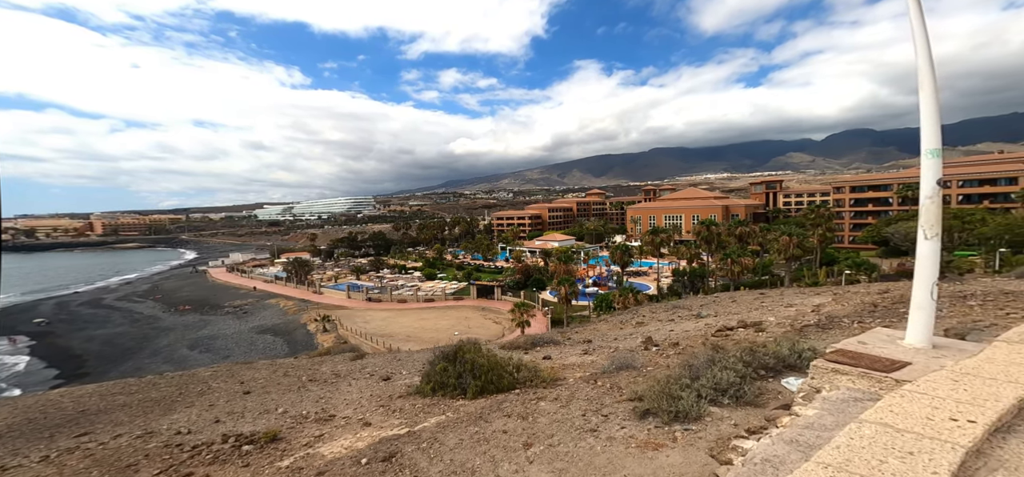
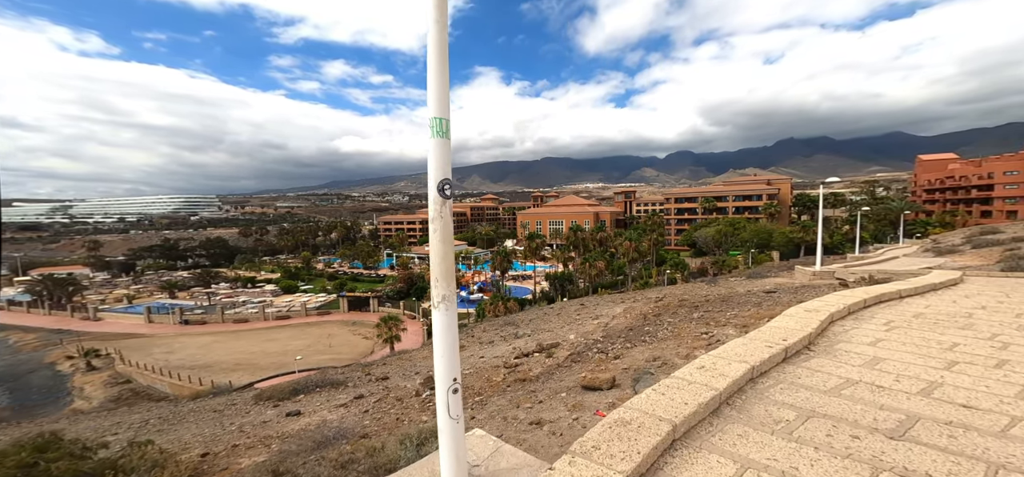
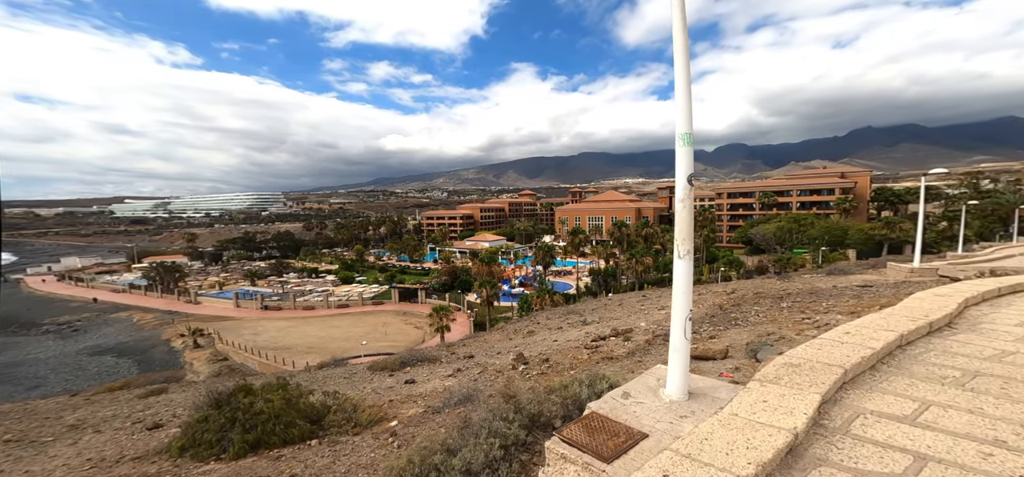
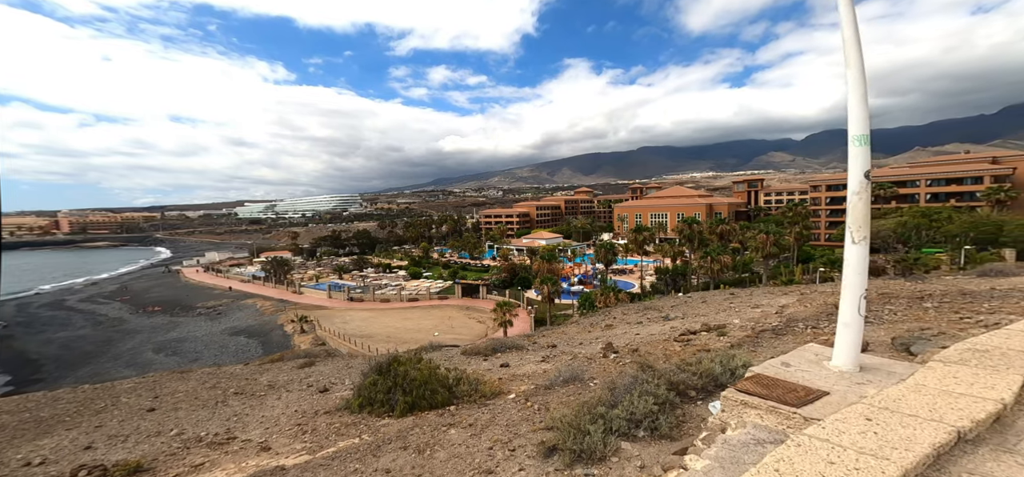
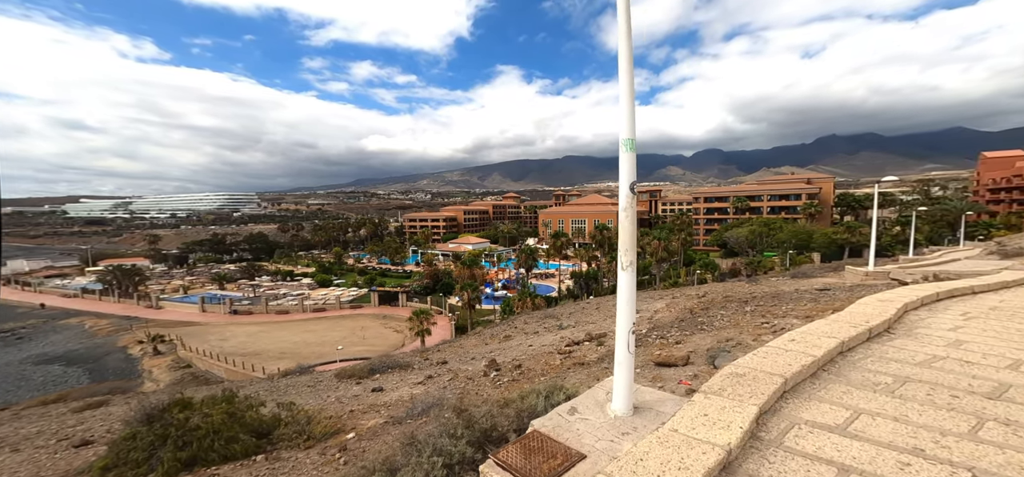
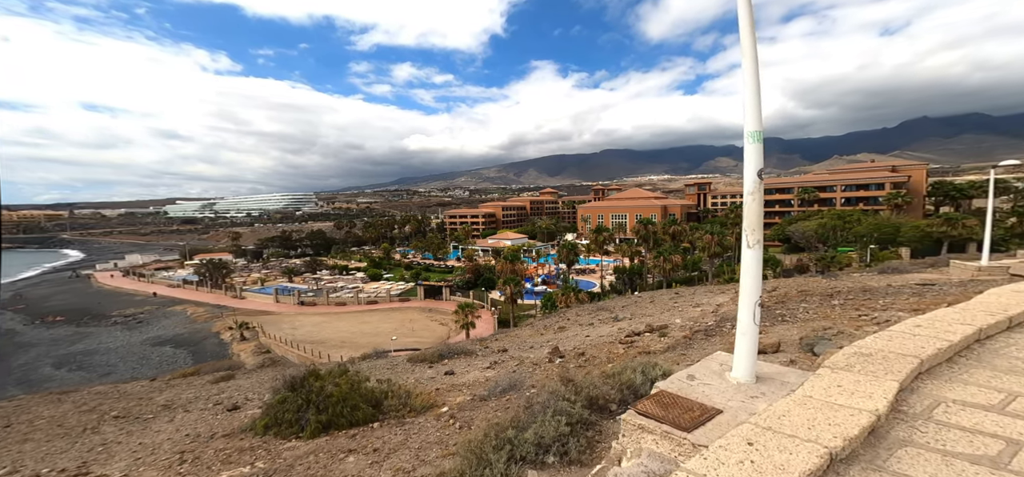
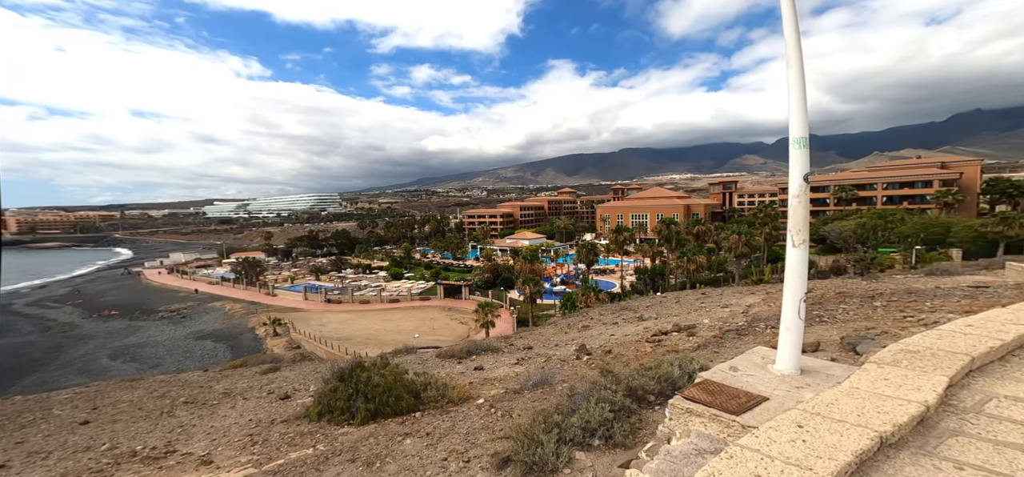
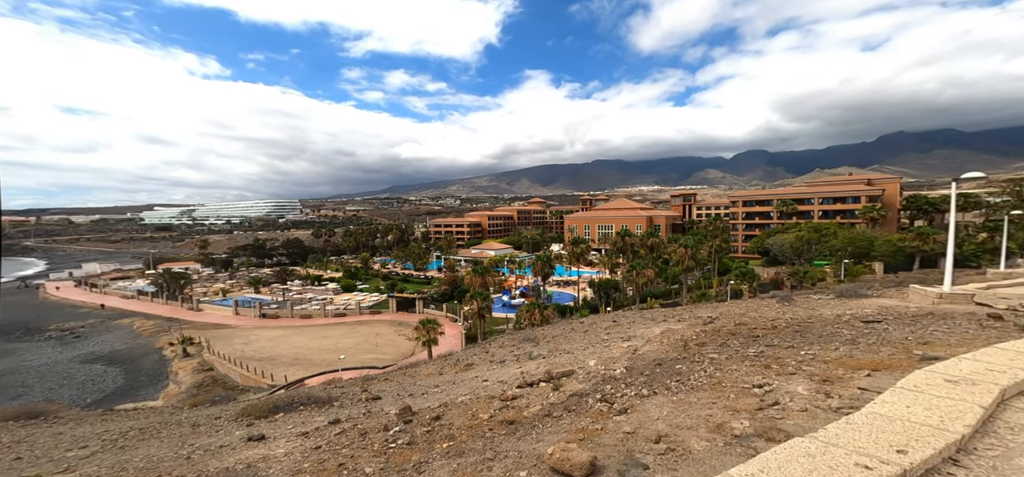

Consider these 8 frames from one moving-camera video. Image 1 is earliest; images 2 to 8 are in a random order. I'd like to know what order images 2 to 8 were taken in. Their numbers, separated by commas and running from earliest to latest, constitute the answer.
4, 7, 6, 3, 5, 2, 8
